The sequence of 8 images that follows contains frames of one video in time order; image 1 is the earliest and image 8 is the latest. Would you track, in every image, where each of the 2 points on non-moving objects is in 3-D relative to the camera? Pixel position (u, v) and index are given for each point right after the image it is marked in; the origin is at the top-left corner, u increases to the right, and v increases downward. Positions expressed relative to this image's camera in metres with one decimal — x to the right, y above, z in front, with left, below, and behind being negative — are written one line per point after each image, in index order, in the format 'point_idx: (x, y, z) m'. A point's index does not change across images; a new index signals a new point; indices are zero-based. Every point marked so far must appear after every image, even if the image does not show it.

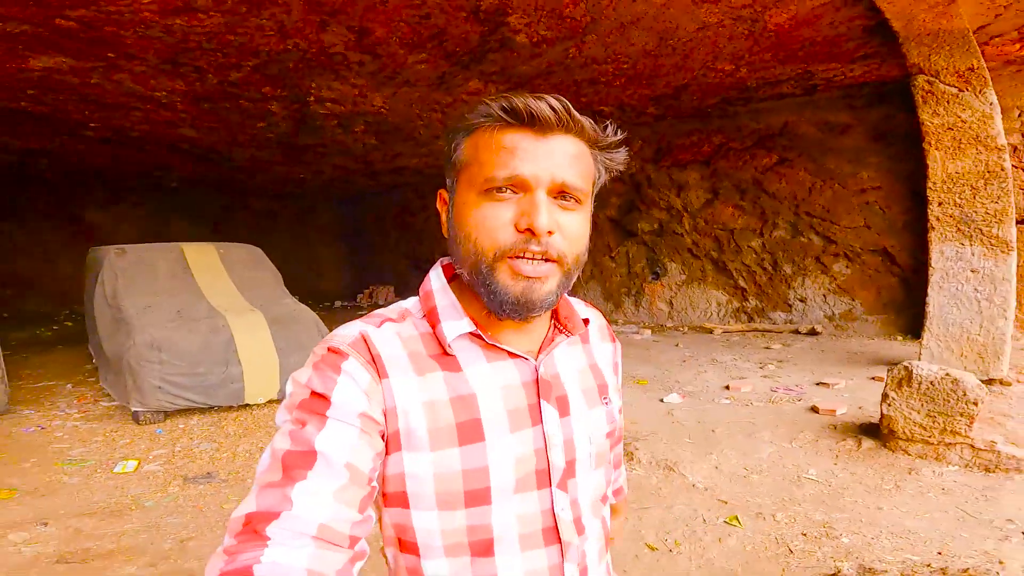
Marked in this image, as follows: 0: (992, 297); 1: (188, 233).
0: (+3.3, -0.1, +3.9) m
1: (-6.4, +1.0, +11.1) m
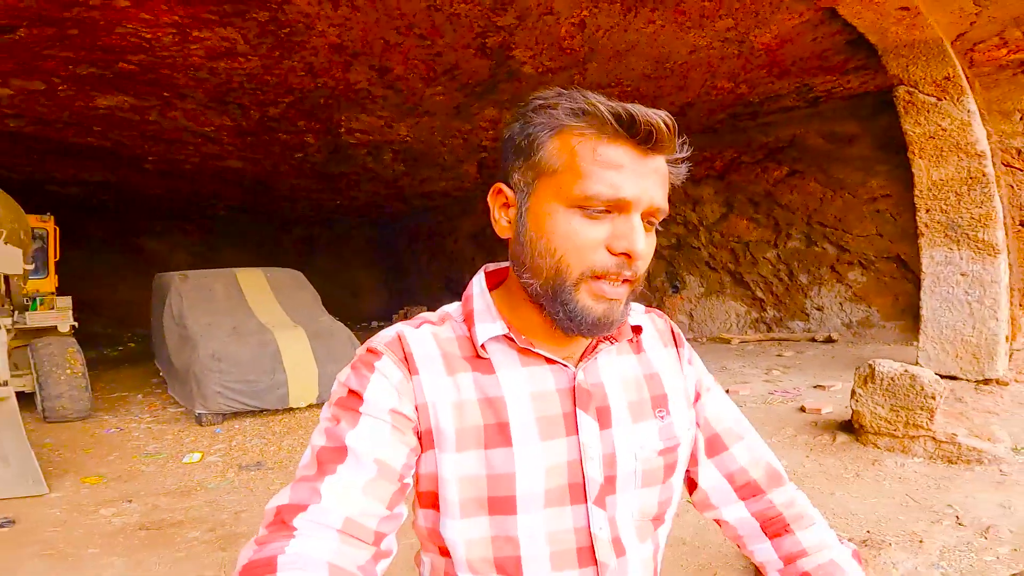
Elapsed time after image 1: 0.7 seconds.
0: (+3.3, -0.1, +4.0) m
1: (-5.8, +0.6, +11.9) m
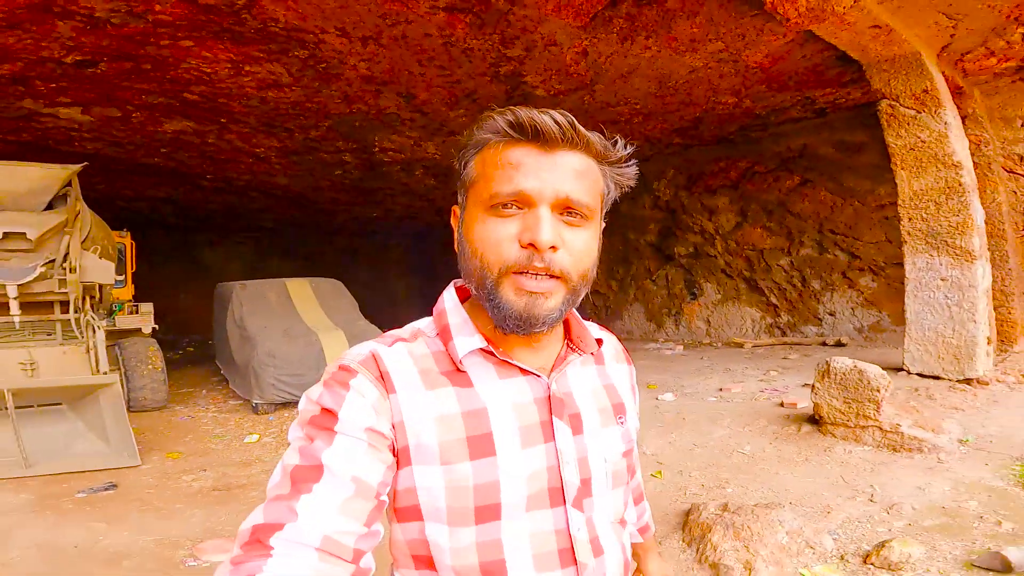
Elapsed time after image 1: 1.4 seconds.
0: (+3.3, -0.1, +4.2) m
1: (-5.2, +0.4, +12.8) m
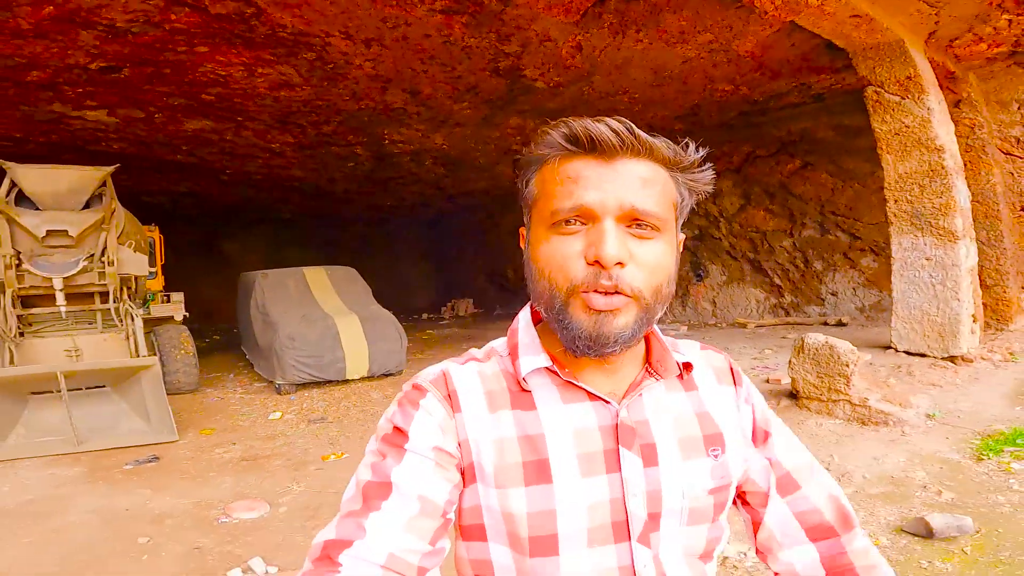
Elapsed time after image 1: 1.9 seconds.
0: (+3.3, 0.0, +4.3) m
1: (-4.9, +0.7, +13.2) m
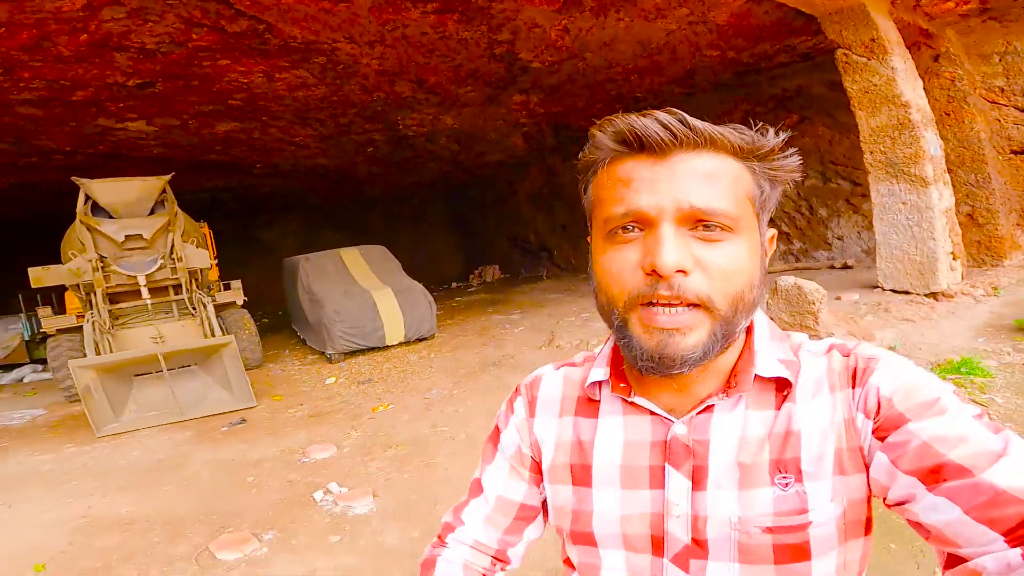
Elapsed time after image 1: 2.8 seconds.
0: (+3.4, +0.6, +4.7) m
1: (-4.4, +1.2, +13.9) m
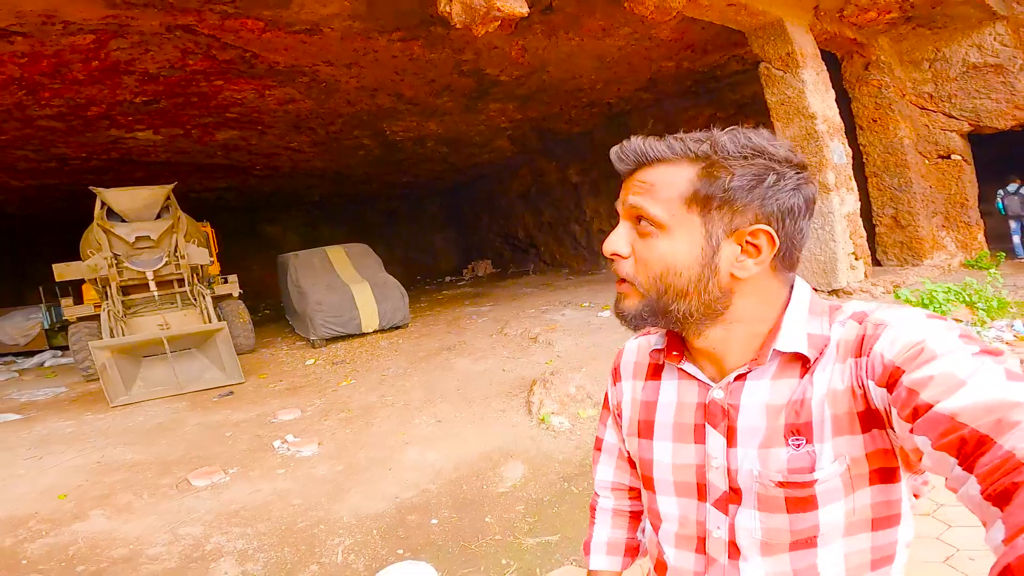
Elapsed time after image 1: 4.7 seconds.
0: (+2.9, +0.6, +5.4) m
1: (-4.7, +1.4, +14.7) m
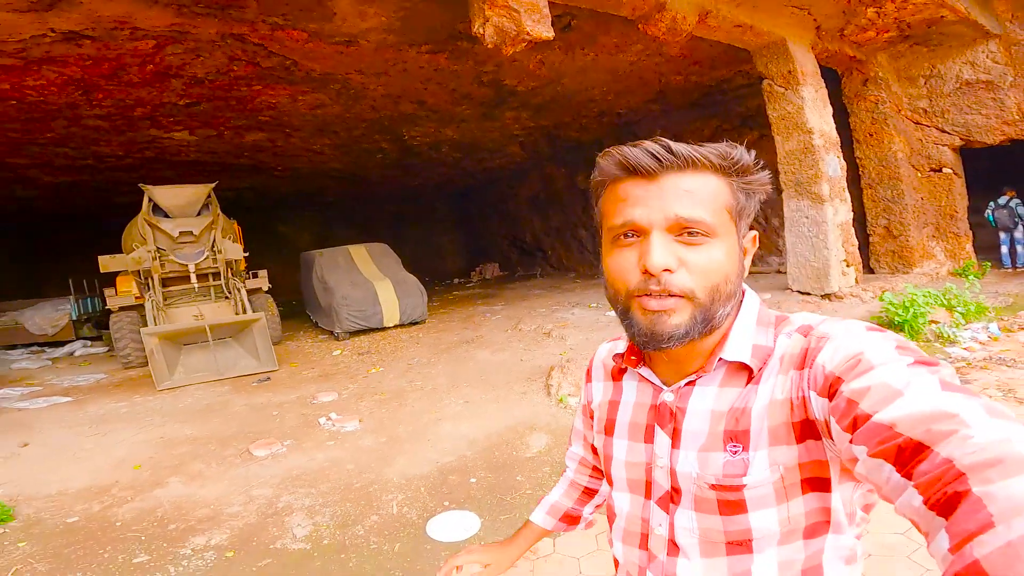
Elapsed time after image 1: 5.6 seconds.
0: (+3.1, +0.6, +5.8) m
1: (-4.5, +1.5, +15.2) m
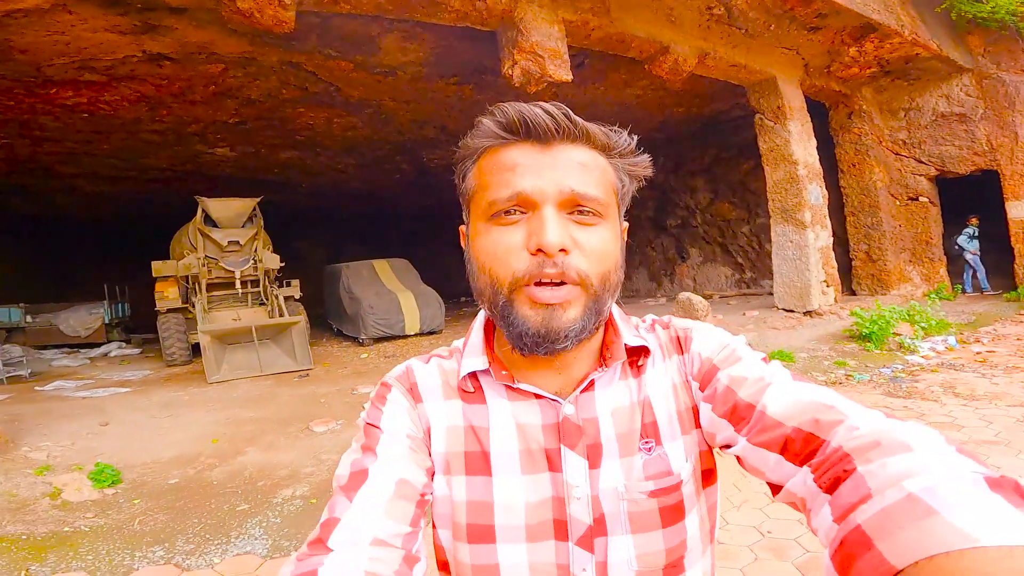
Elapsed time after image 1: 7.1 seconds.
0: (+3.3, +0.4, +6.4) m
1: (-4.3, +1.2, +15.8) m
